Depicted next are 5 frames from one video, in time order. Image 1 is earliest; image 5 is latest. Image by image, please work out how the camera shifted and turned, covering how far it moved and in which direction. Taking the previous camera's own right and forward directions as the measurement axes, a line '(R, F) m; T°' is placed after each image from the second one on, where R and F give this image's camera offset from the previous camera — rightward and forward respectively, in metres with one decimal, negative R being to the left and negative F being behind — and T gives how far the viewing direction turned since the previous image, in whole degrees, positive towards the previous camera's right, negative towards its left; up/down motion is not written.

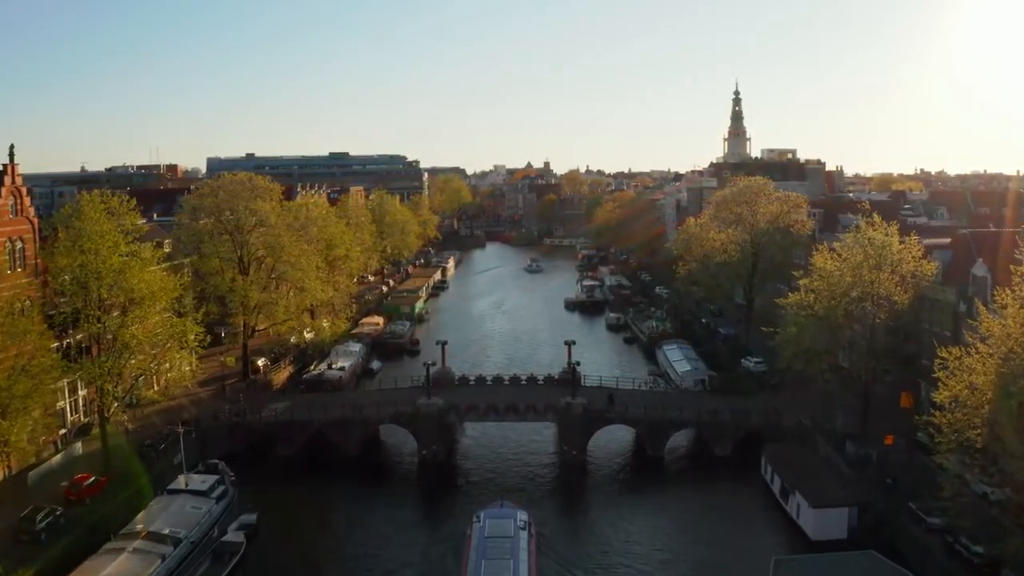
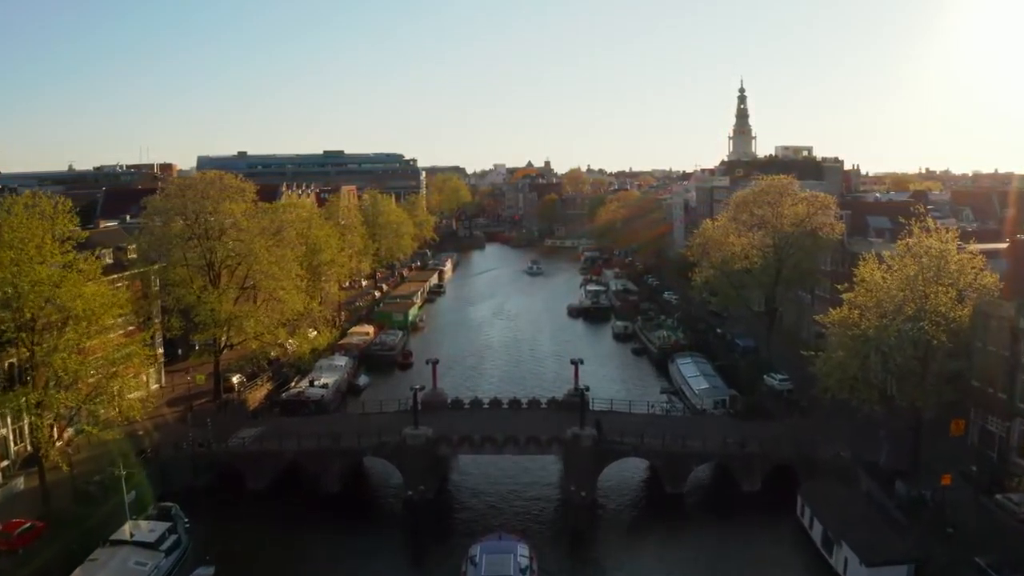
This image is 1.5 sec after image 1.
(0.0, +4.8) m; 0°
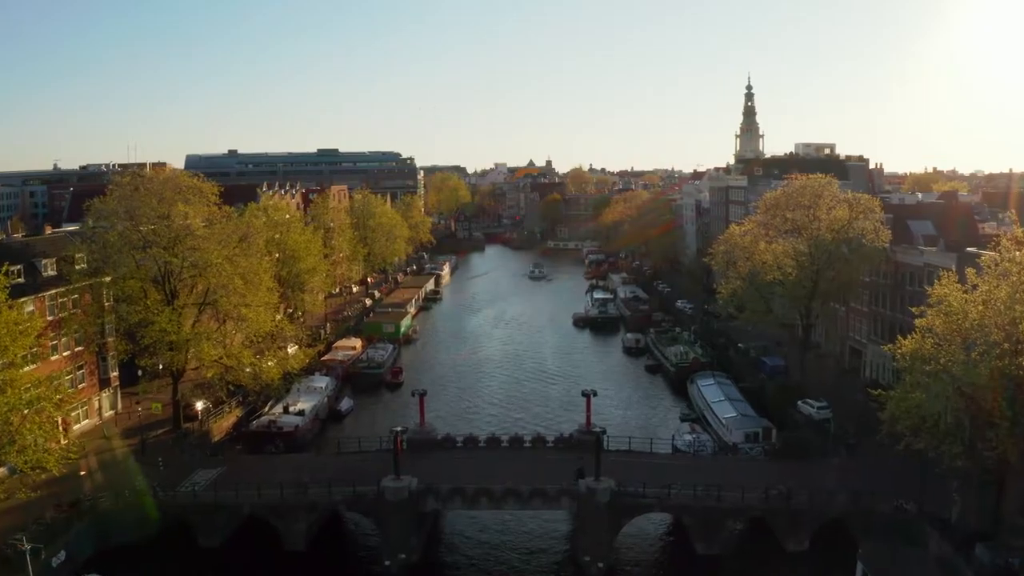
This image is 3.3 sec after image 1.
(0.0, +5.7) m; 0°
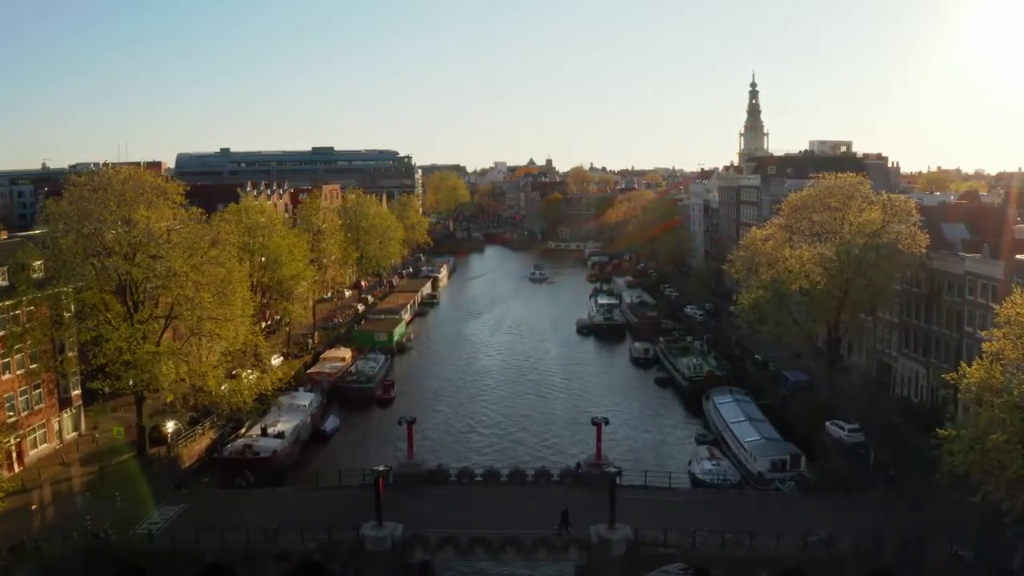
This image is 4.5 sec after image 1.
(0.0, +3.8) m; 0°
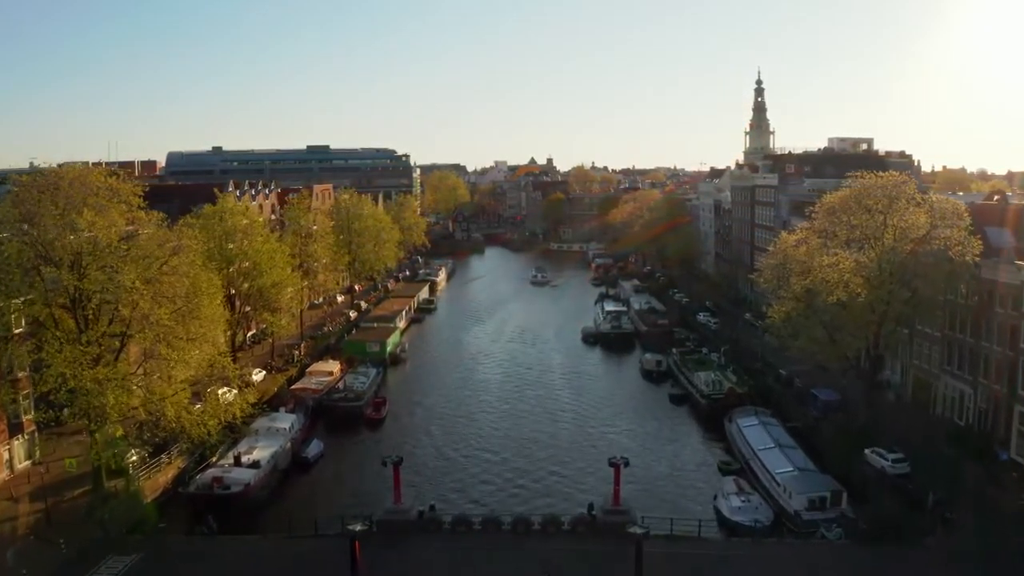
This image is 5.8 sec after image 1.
(-0.1, +4.1) m; 0°
